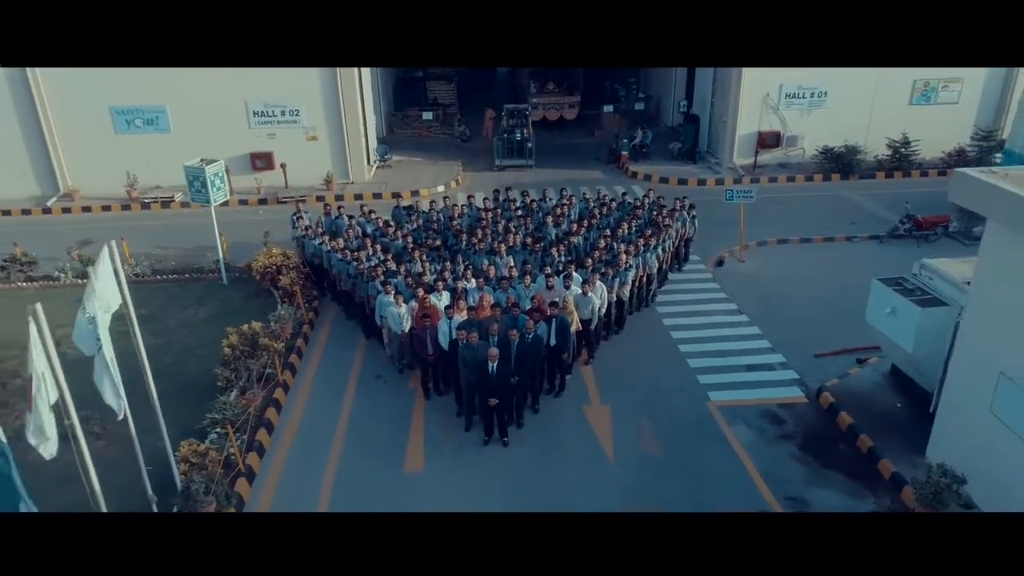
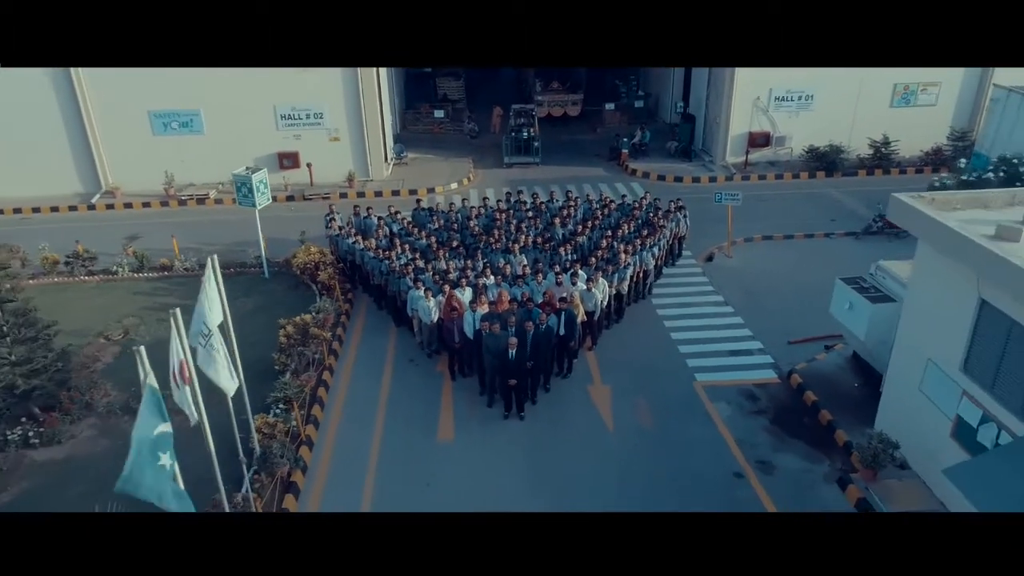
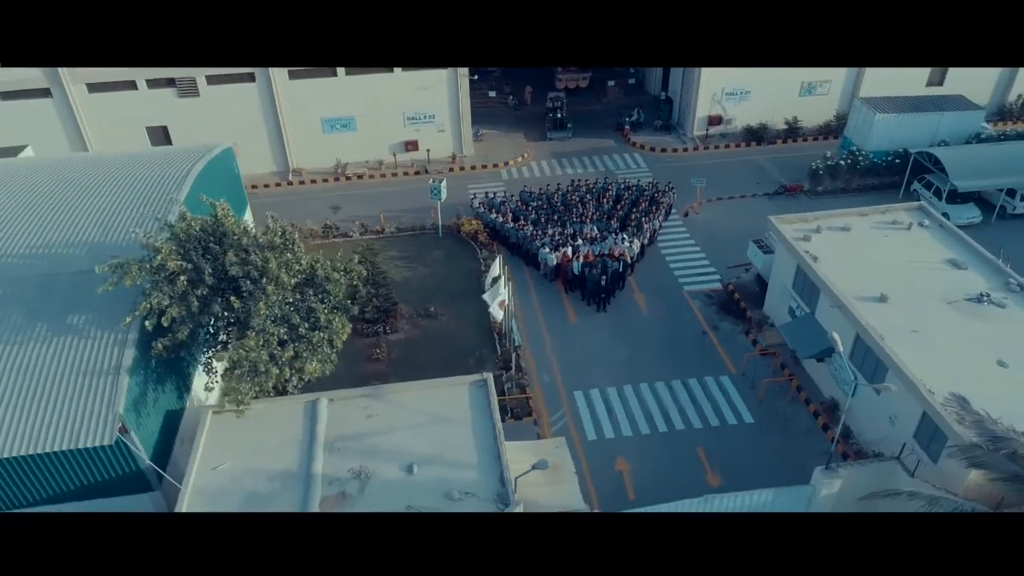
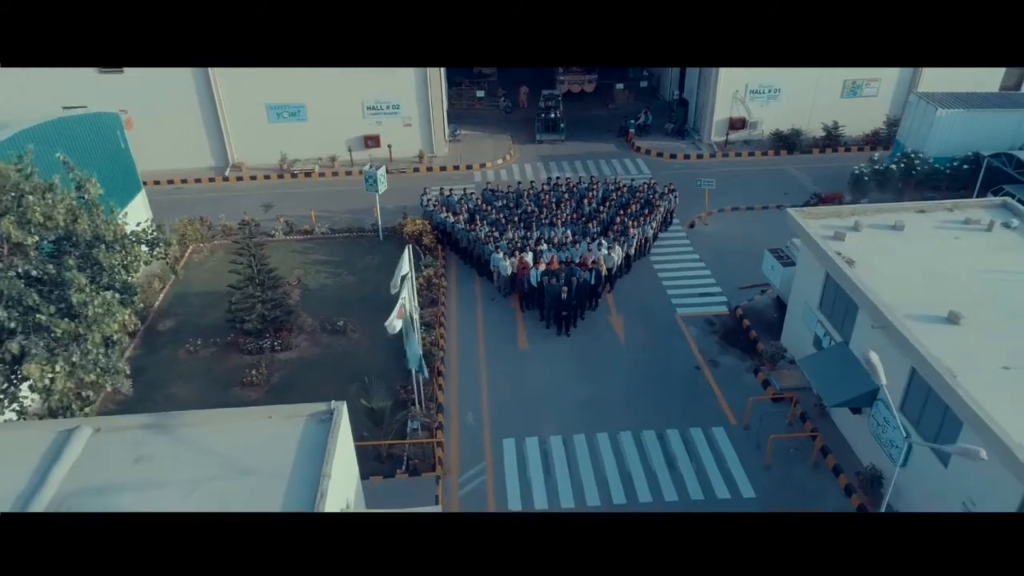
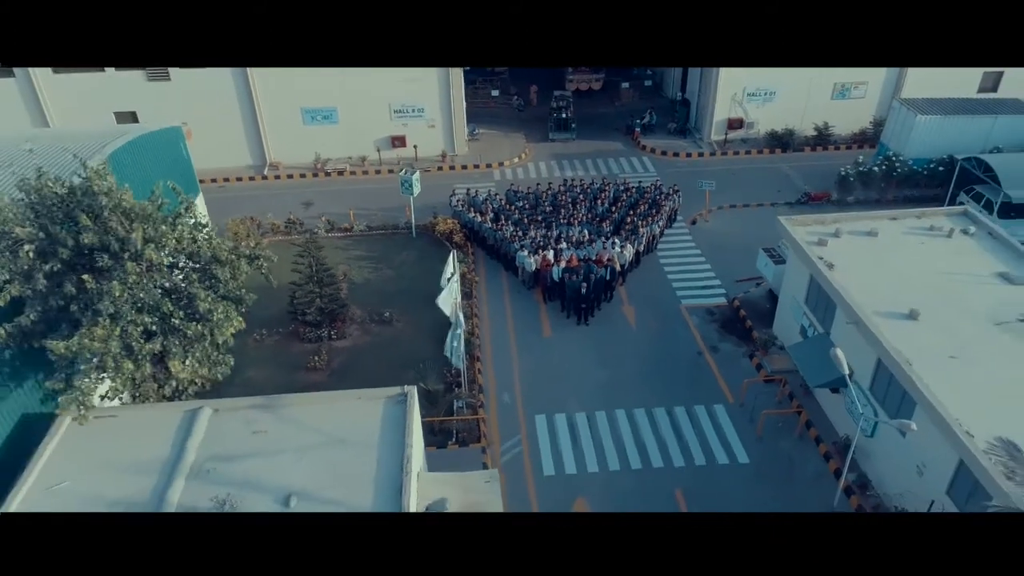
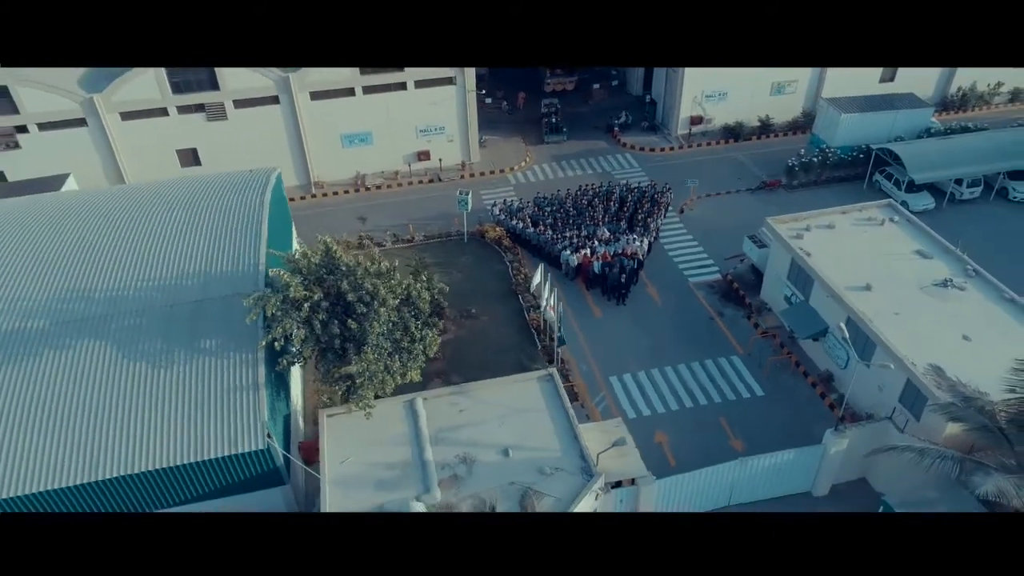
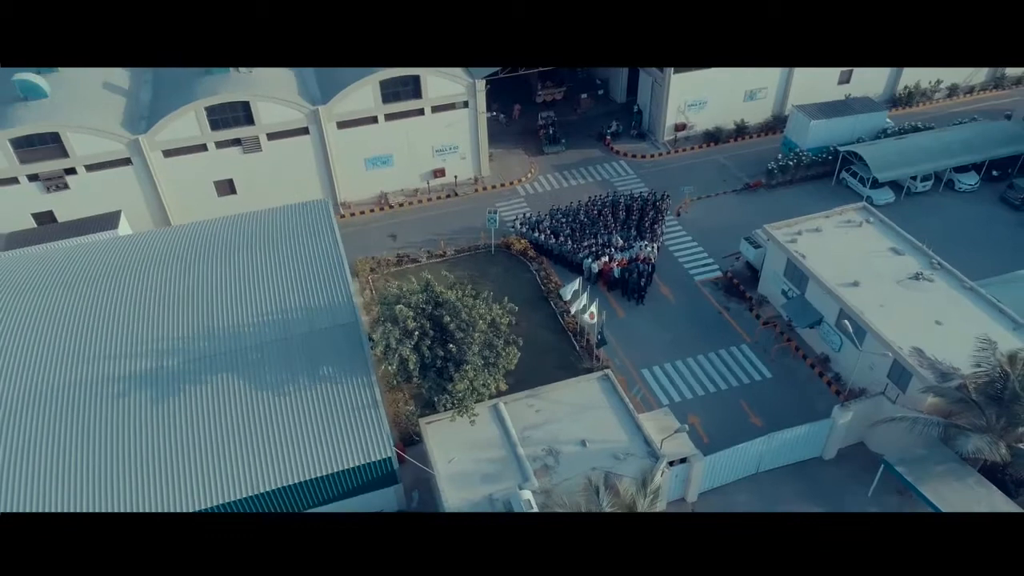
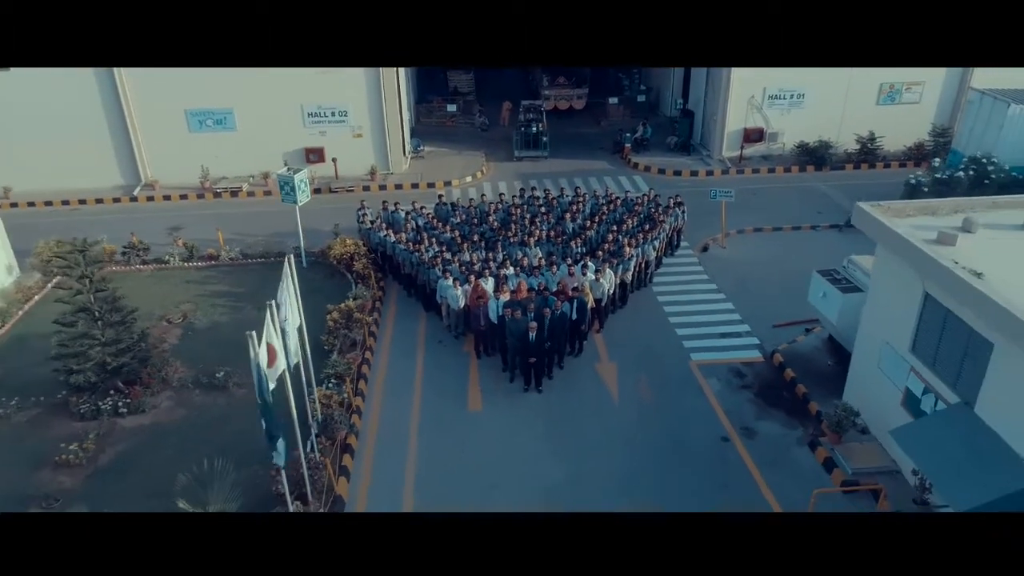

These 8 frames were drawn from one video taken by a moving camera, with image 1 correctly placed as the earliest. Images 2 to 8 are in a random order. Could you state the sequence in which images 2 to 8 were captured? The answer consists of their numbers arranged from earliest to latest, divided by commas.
2, 8, 4, 5, 3, 6, 7
